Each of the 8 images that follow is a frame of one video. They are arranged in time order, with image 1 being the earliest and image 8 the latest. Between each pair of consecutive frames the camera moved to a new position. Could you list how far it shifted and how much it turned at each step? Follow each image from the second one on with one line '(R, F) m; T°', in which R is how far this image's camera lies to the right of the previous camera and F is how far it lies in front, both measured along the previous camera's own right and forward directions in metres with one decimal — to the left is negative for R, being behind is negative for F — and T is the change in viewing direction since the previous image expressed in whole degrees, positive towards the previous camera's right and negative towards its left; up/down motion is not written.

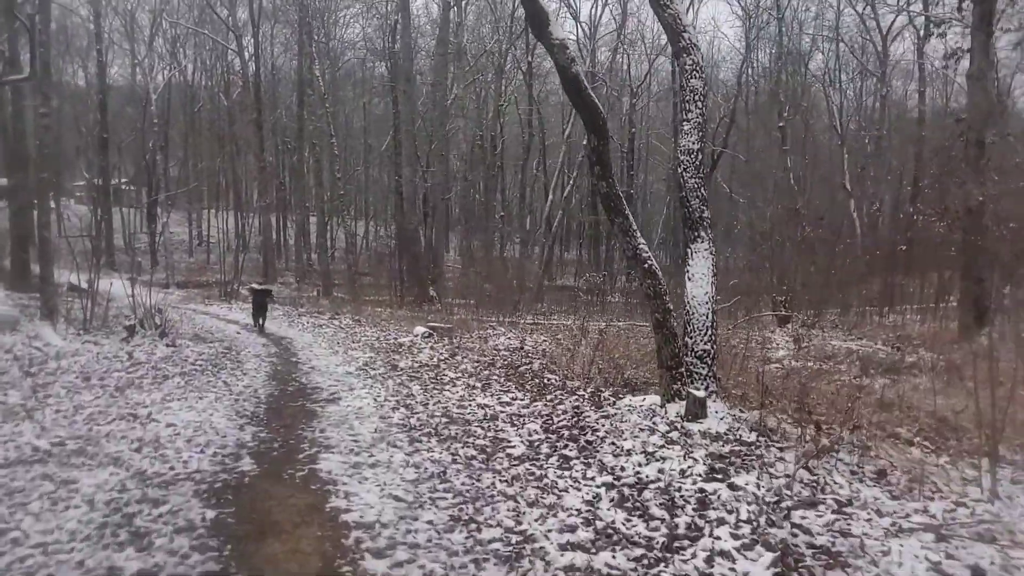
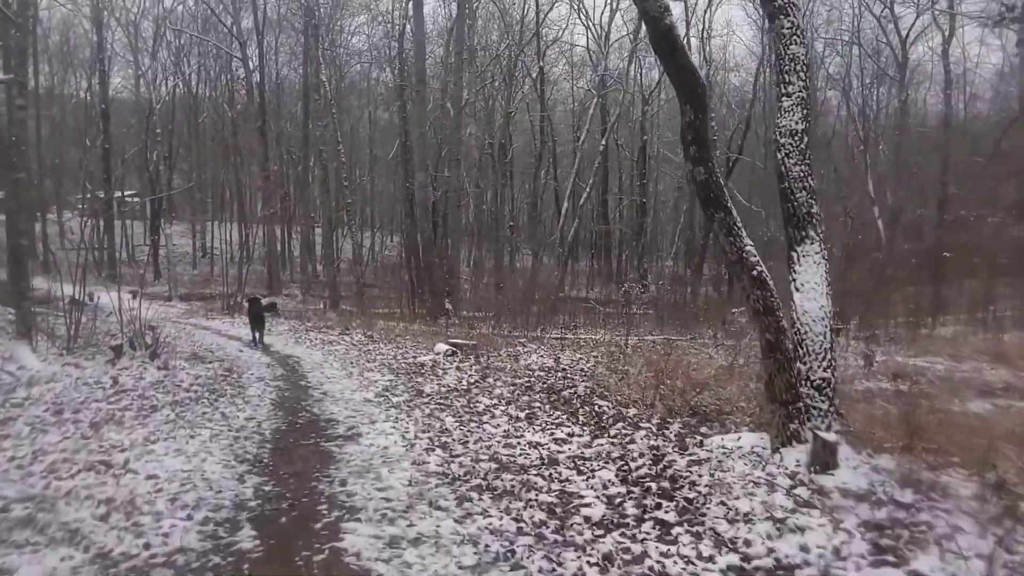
(-0.4, +1.2) m; 0°
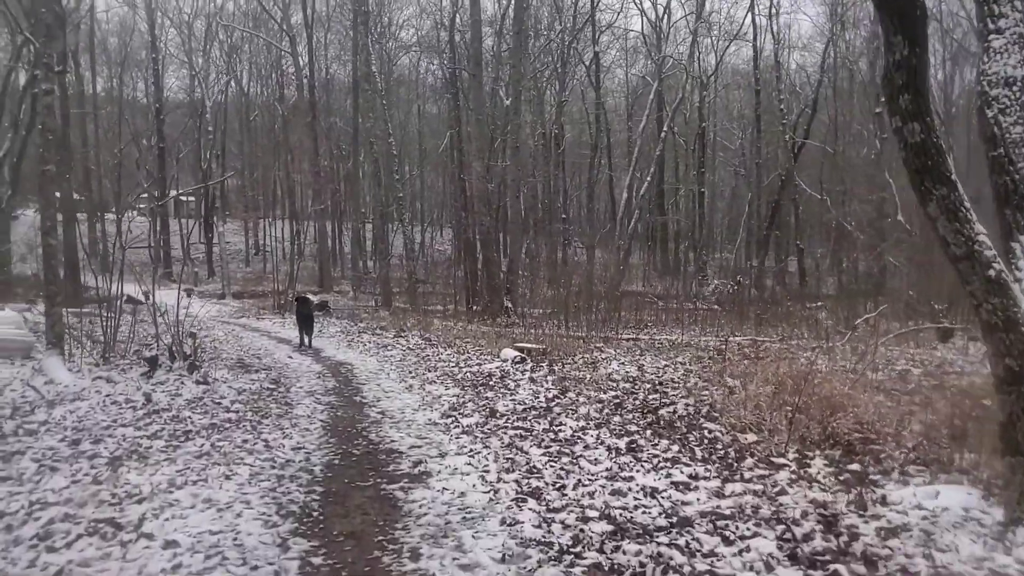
(-0.4, +1.1) m; -4°
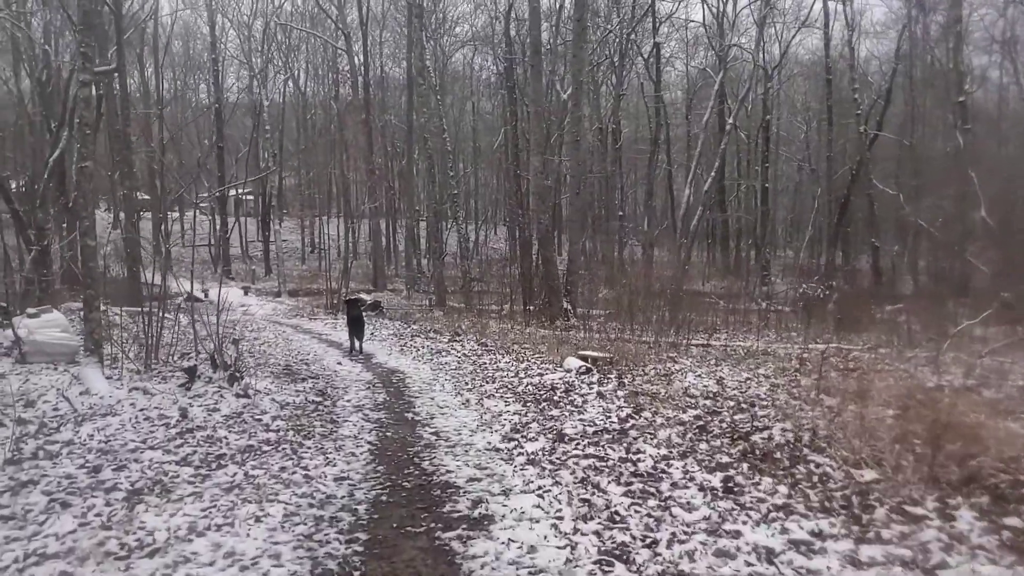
(-0.1, +0.8) m; -4°
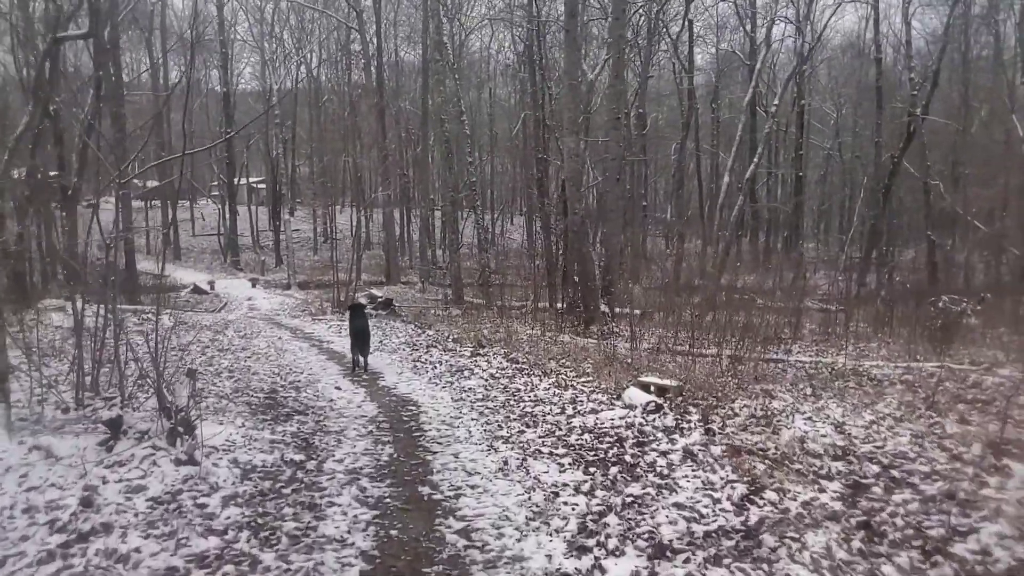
(-0.3, +2.1) m; -1°
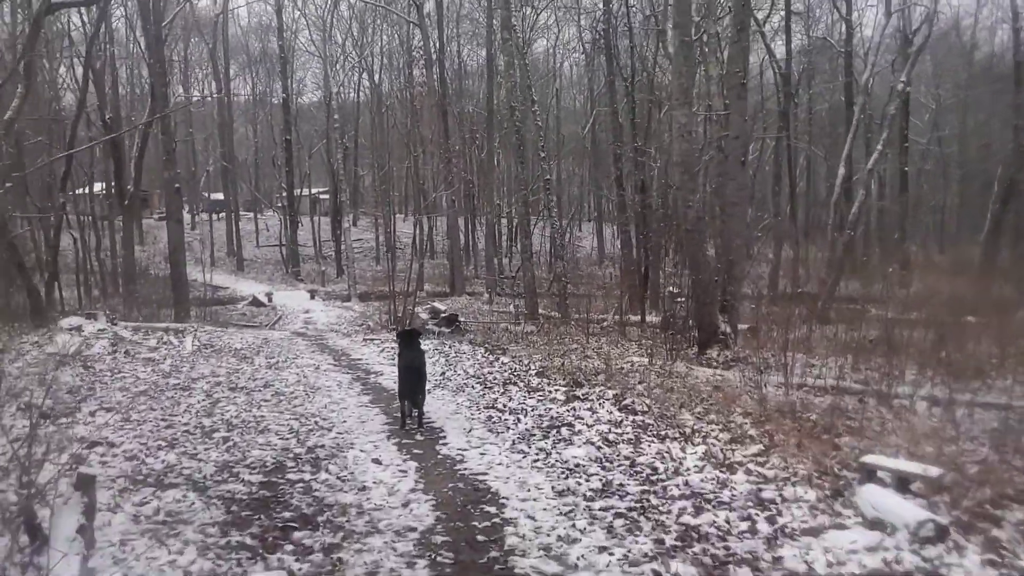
(-0.5, +2.9) m; -5°
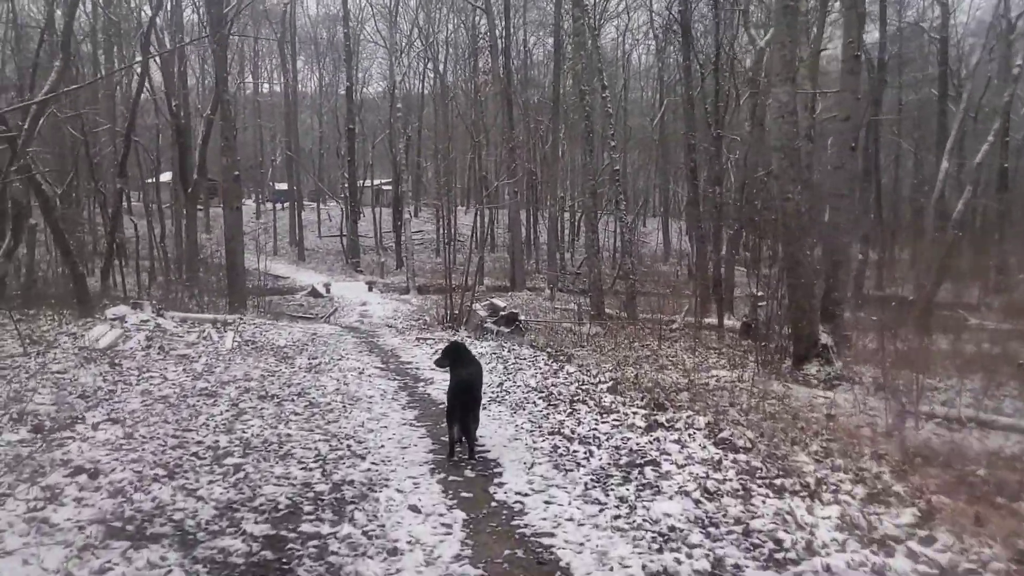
(-0.1, +1.2) m; -5°
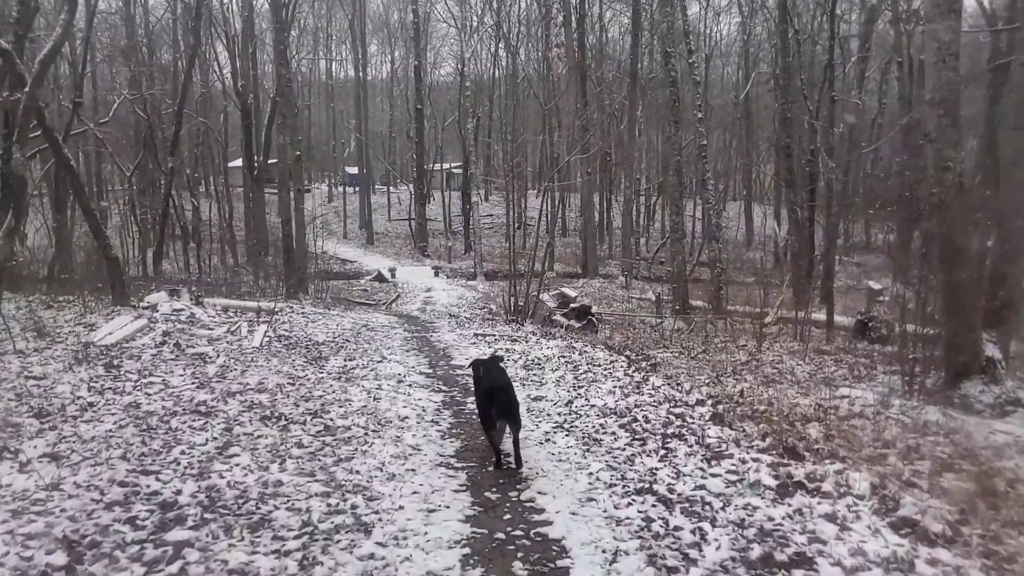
(0.0, +1.8) m; -6°
